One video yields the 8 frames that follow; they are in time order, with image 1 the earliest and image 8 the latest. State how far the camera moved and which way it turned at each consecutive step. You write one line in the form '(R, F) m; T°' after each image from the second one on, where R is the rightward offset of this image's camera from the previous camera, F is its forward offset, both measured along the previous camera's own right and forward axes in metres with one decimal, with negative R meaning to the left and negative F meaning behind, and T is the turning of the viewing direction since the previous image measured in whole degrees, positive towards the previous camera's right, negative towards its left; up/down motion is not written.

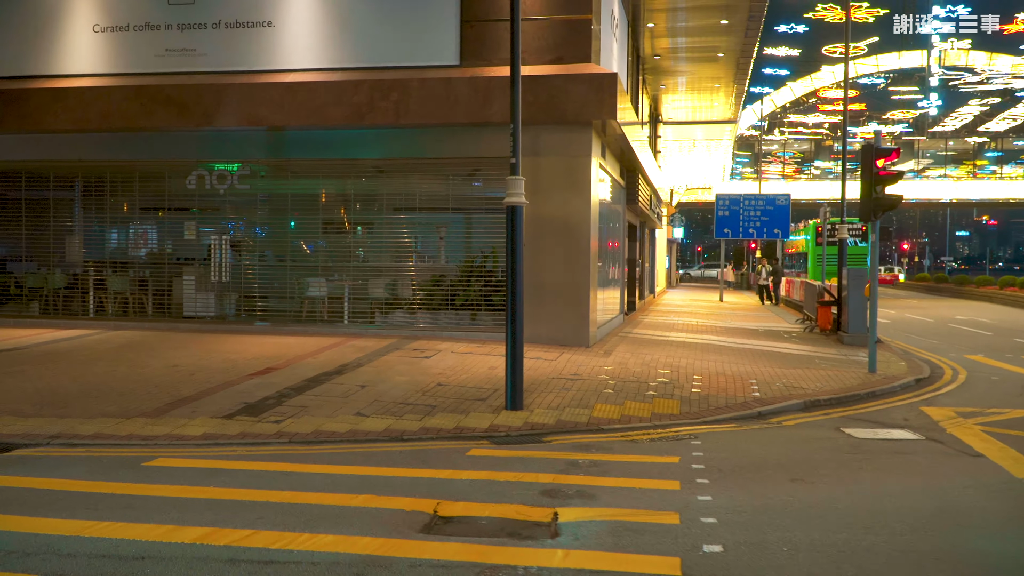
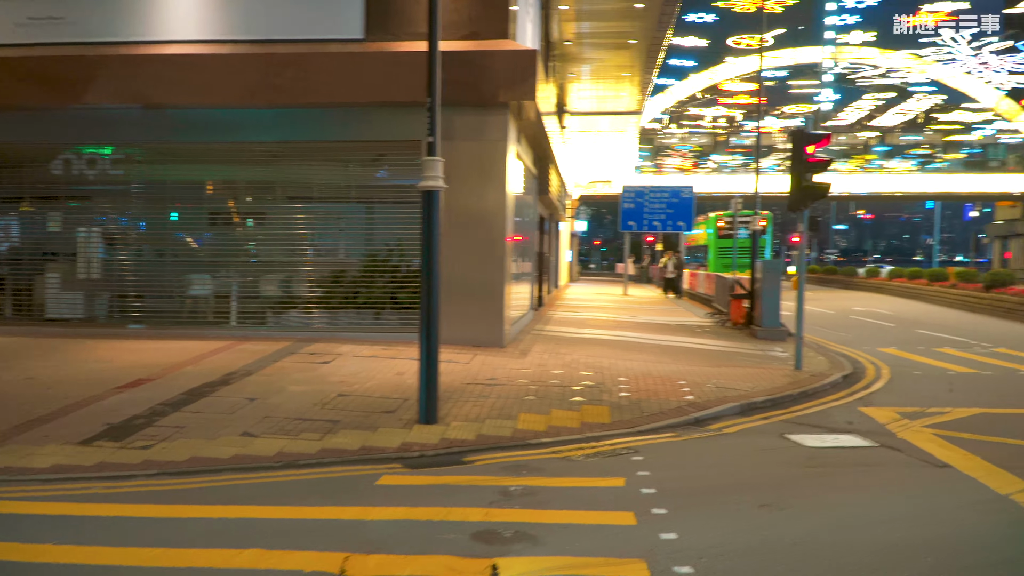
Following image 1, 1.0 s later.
(-0.1, +1.1) m; +6°
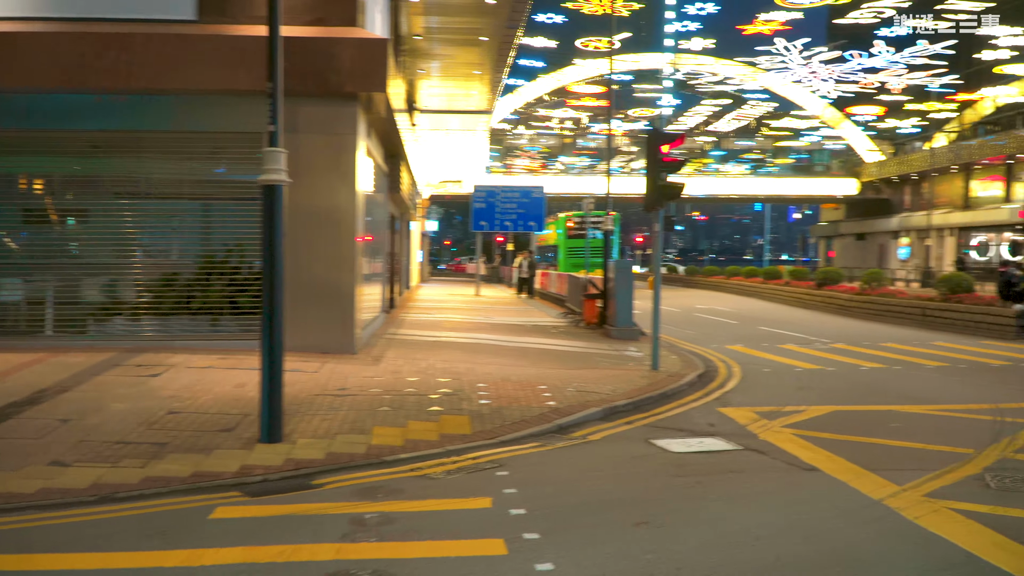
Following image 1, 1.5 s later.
(0.0, +0.6) m; +9°
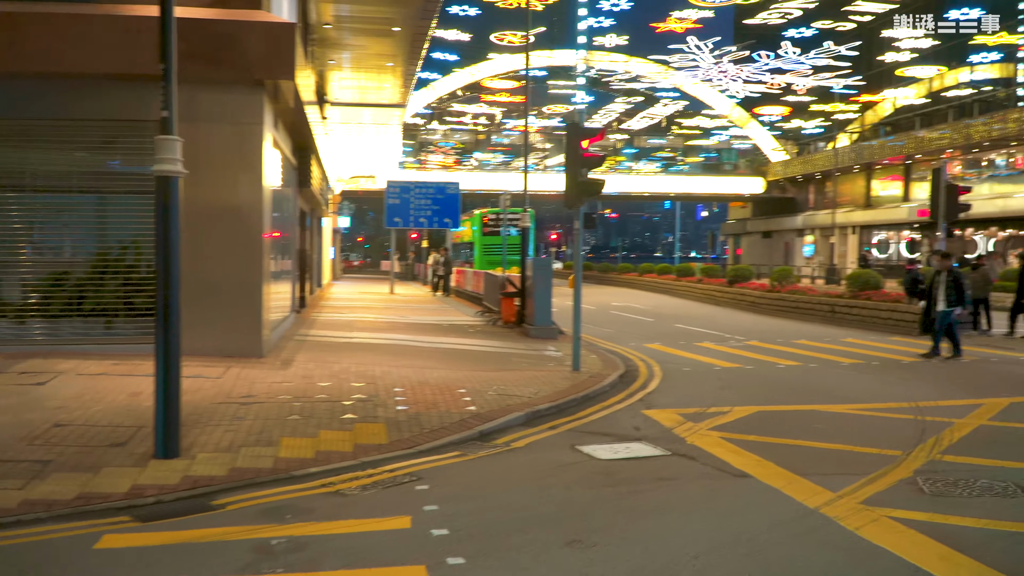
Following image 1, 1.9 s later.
(0.0, +0.4) m; +5°
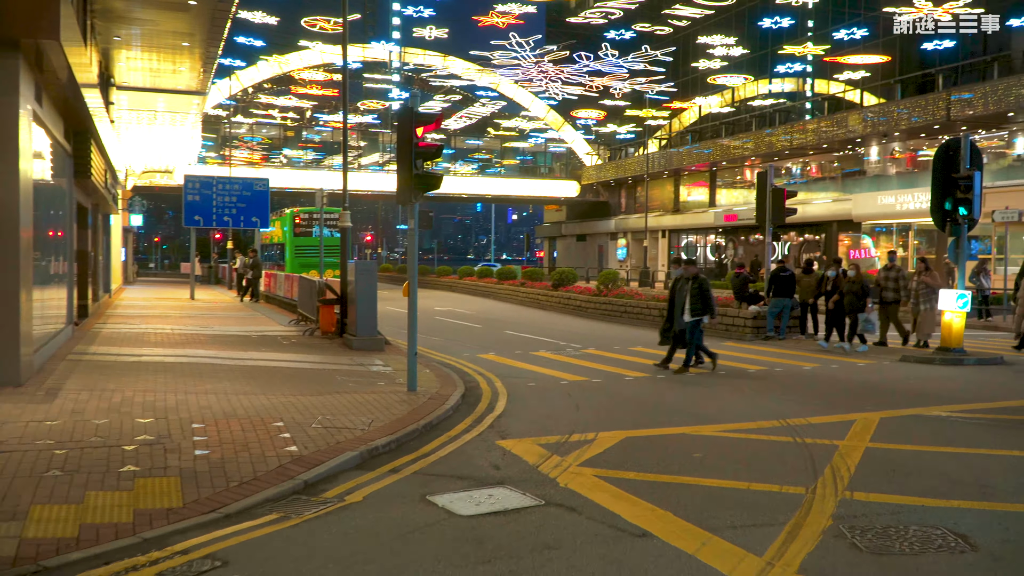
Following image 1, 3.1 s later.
(-0.2, +1.5) m; +12°
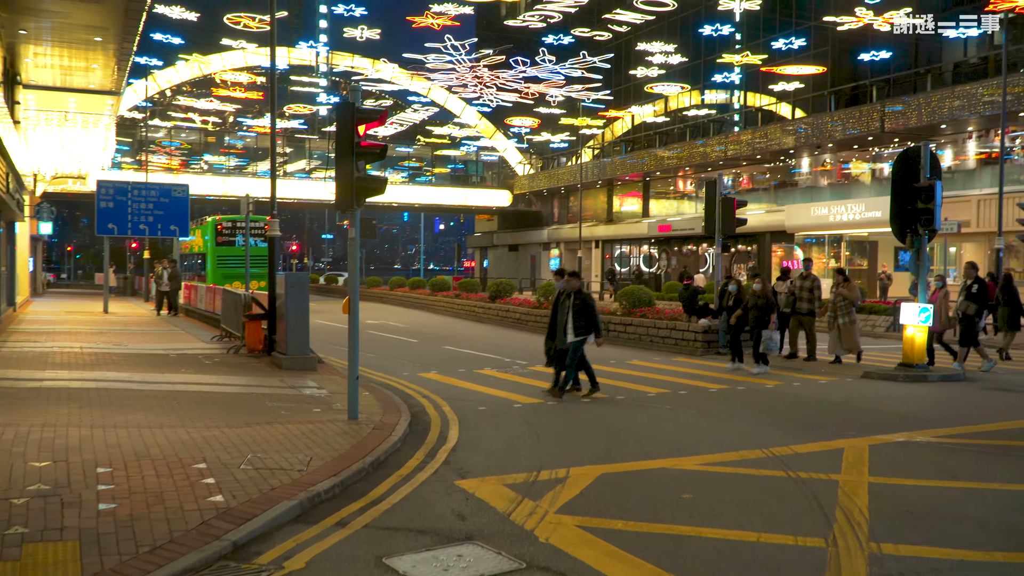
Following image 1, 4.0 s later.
(-0.3, +1.0) m; +5°
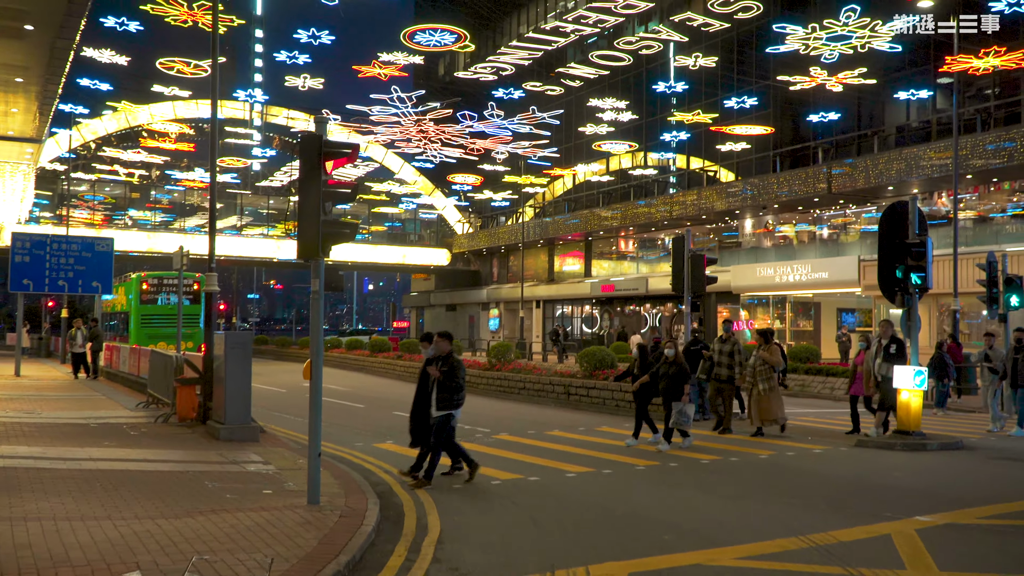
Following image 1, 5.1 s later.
(-0.5, +1.2) m; +4°
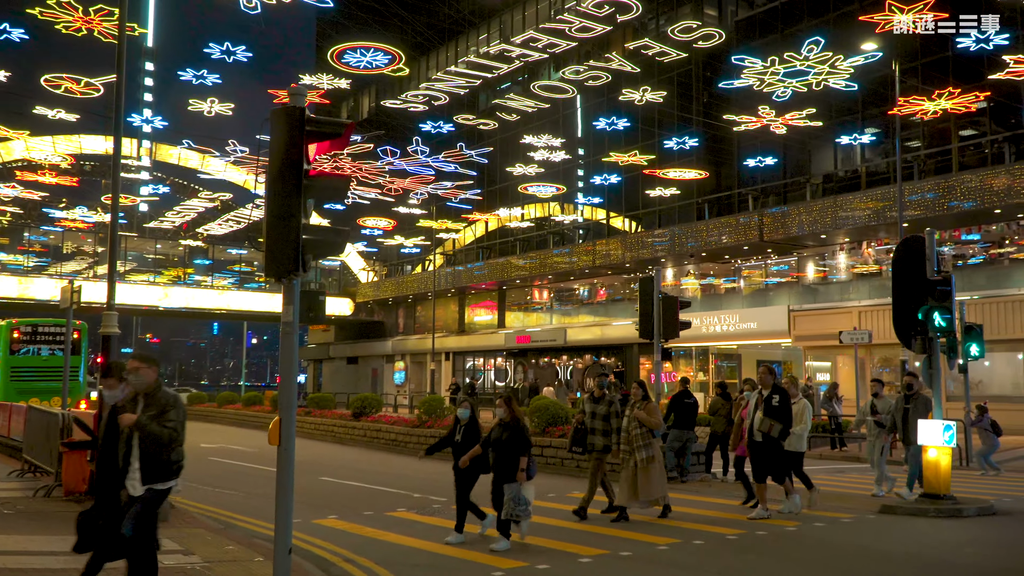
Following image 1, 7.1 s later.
(-1.0, +2.1) m; +7°
